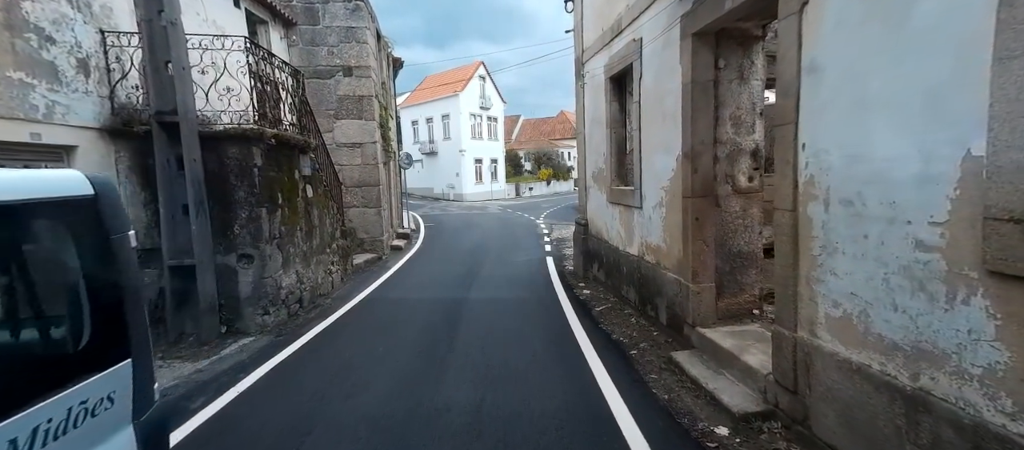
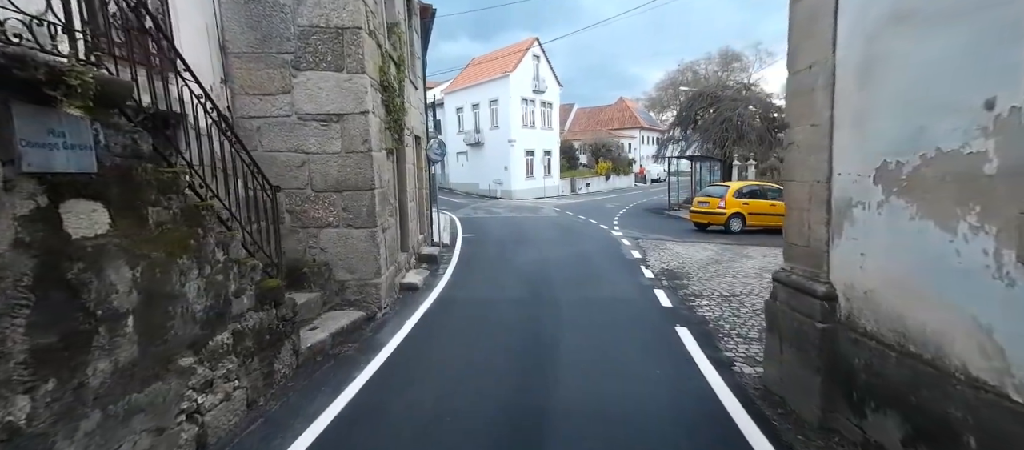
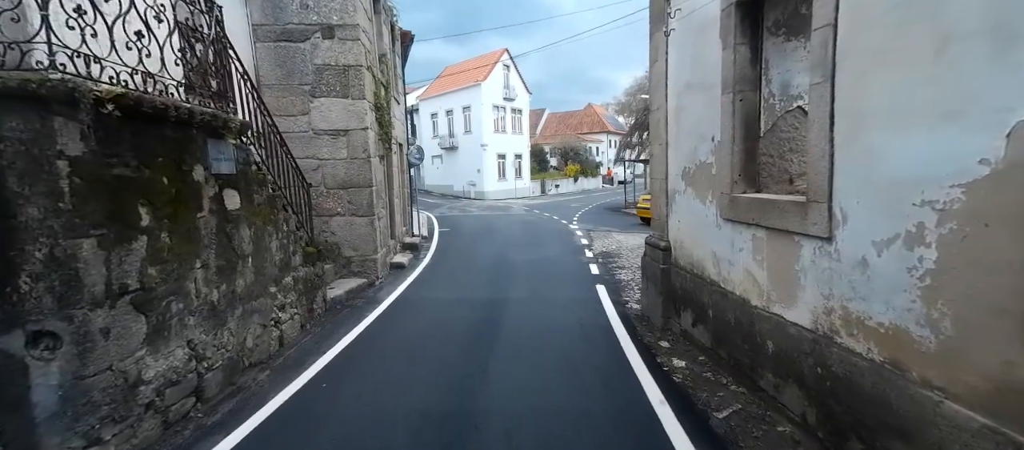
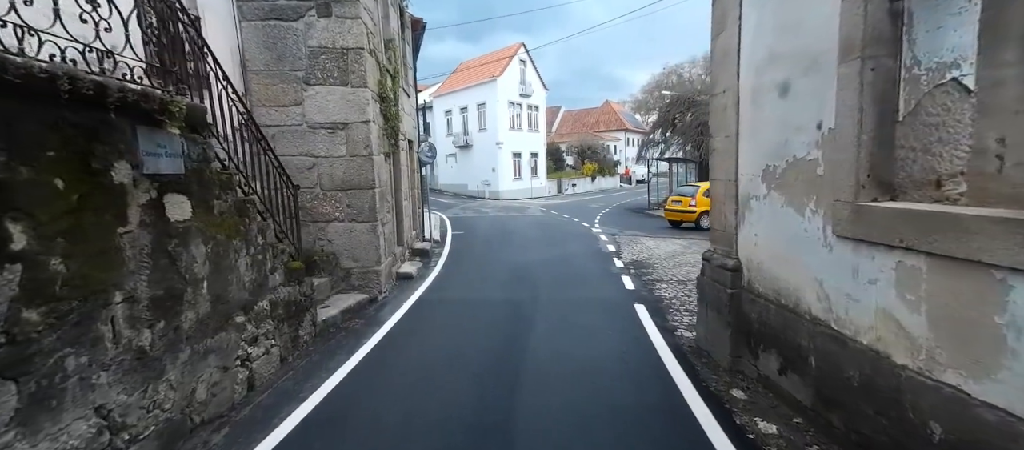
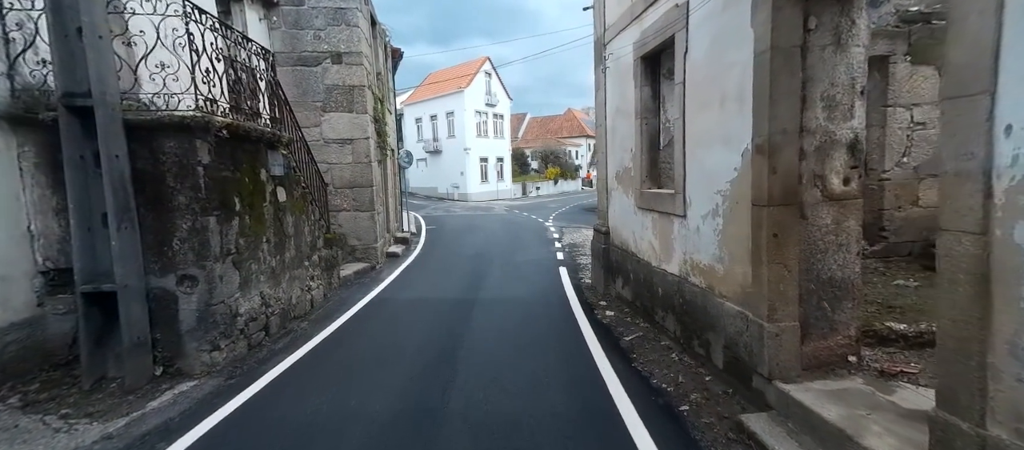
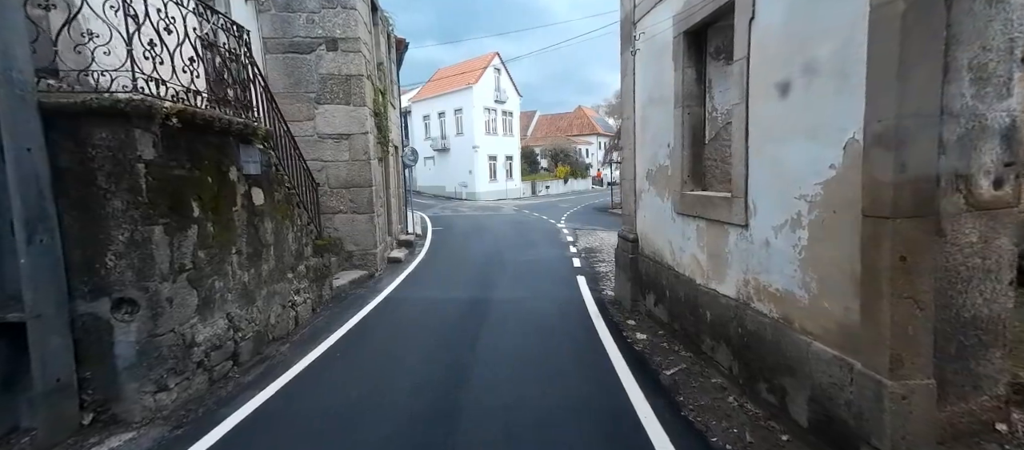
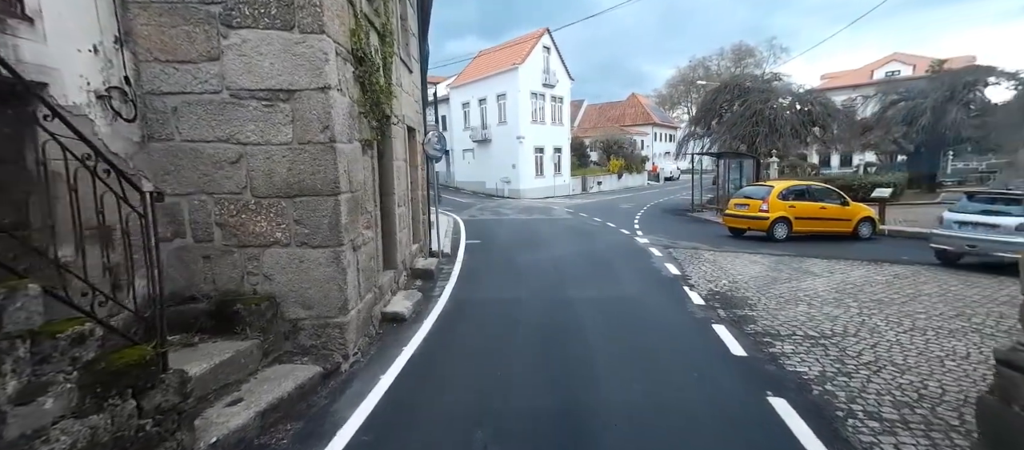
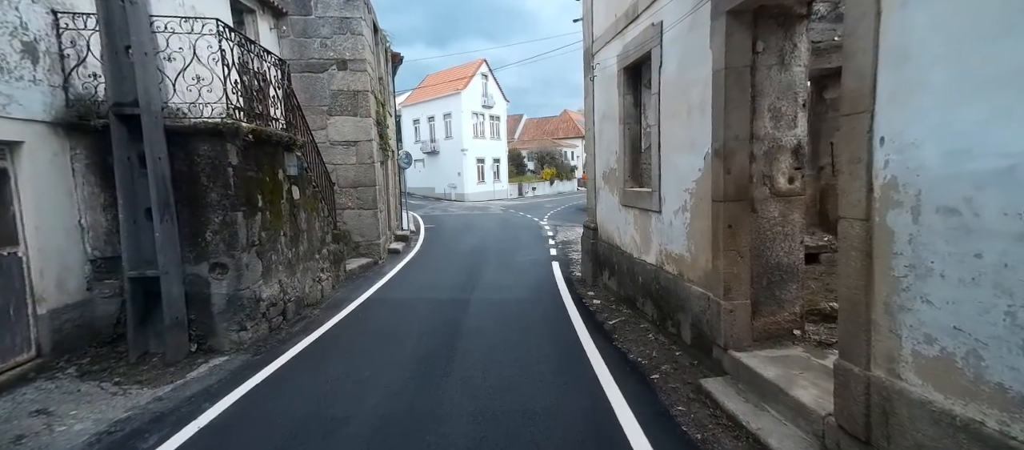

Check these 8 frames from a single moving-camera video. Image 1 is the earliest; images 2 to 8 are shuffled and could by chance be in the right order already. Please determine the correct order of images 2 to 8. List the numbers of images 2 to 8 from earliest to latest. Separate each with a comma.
8, 5, 6, 3, 4, 2, 7
